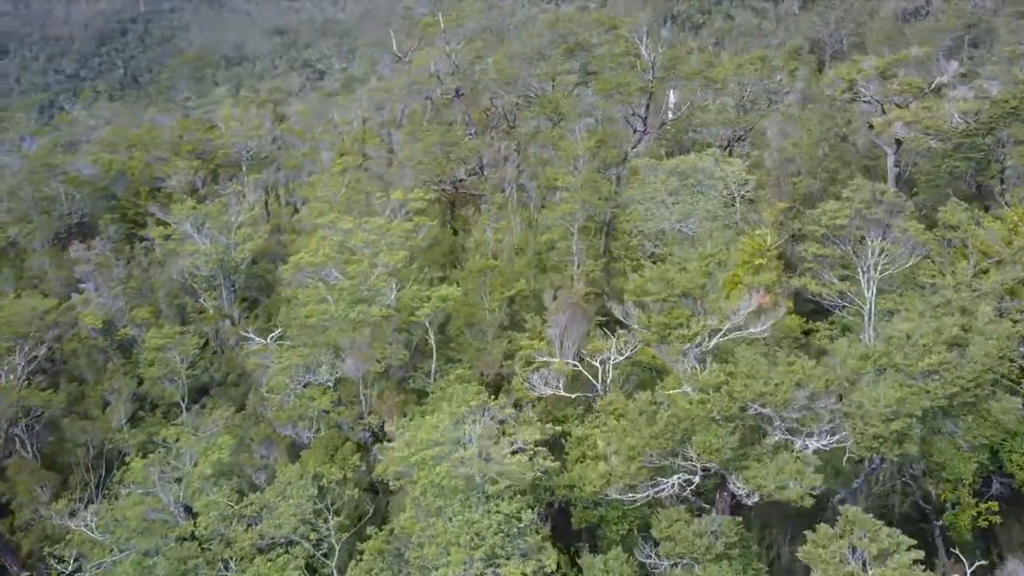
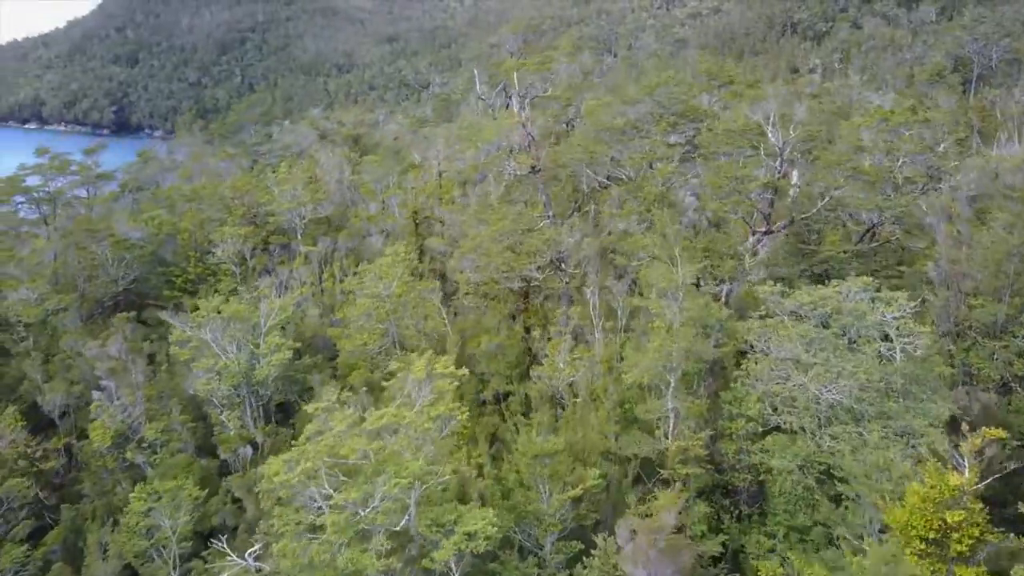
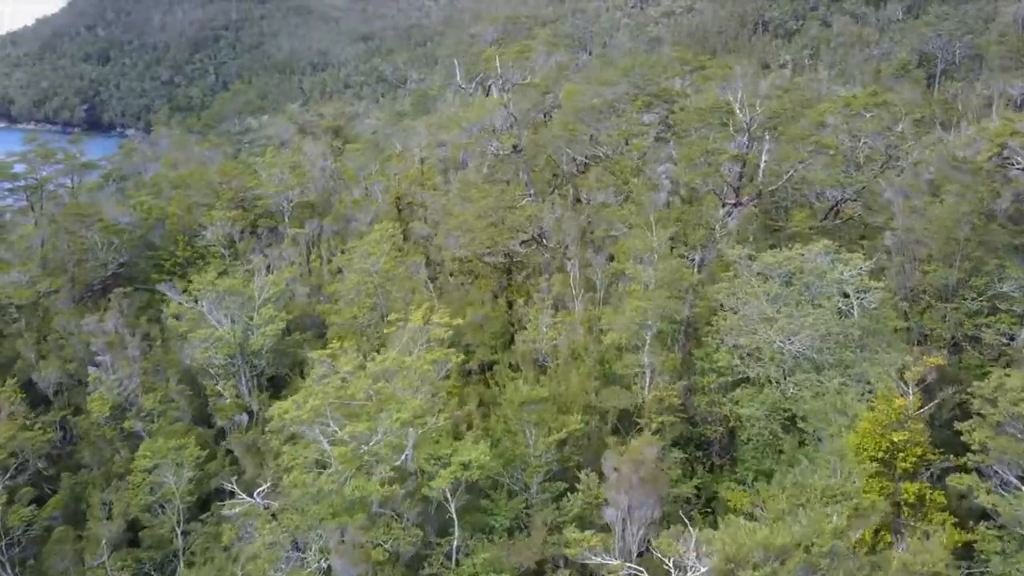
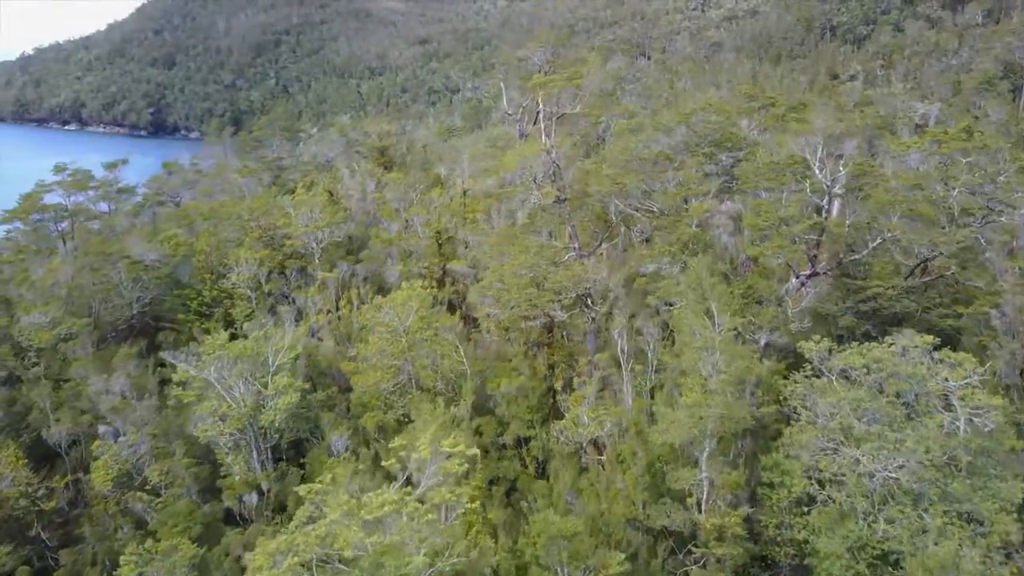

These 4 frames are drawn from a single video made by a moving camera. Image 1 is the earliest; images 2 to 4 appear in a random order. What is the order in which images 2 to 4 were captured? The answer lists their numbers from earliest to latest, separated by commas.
3, 2, 4
